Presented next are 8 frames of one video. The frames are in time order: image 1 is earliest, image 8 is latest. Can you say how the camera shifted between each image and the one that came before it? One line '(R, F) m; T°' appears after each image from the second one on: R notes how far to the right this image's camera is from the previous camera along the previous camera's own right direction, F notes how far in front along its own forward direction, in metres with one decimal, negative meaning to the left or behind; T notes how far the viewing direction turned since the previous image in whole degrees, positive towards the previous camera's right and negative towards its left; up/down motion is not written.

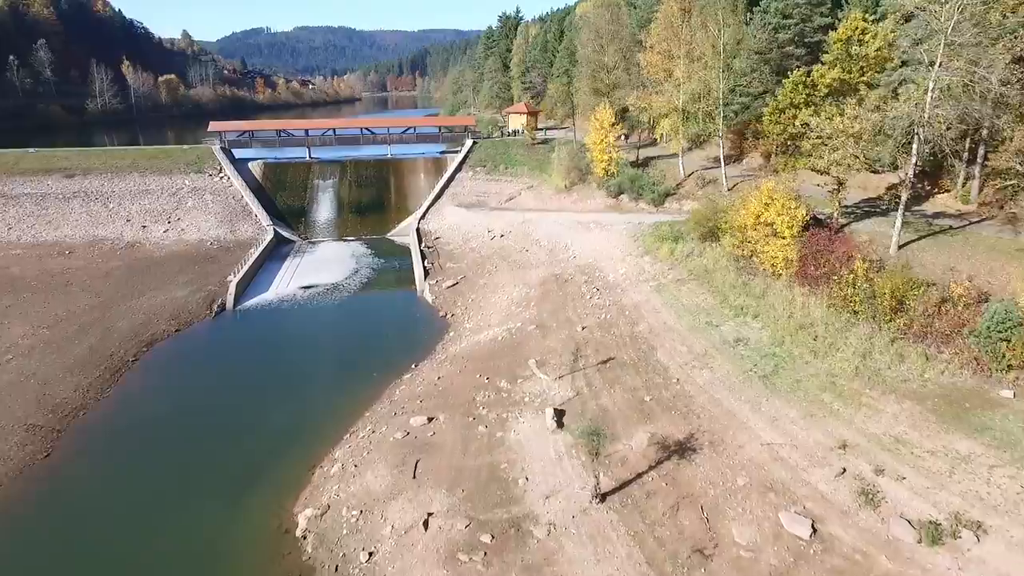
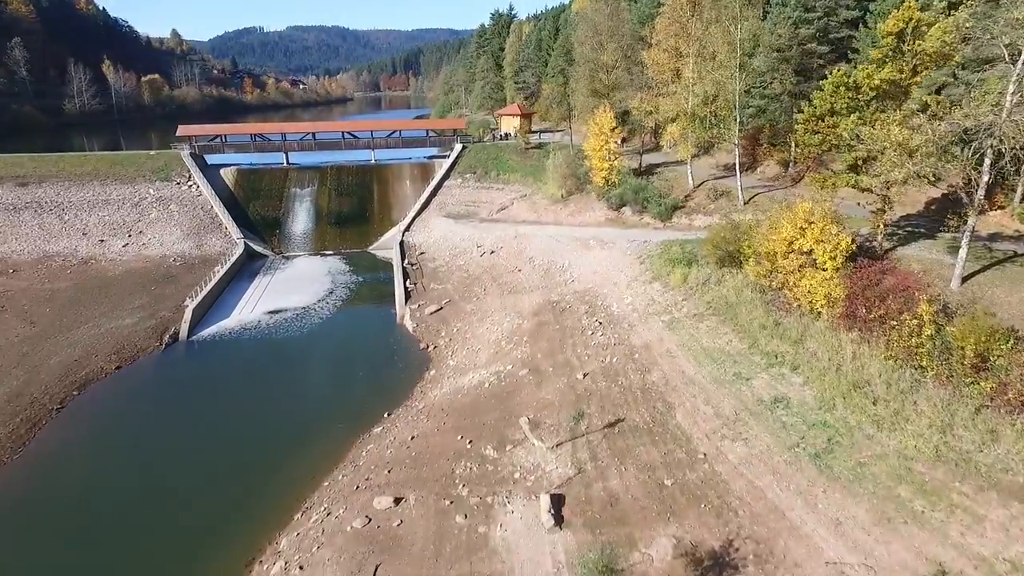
(+0.2, +3.7) m; 0°
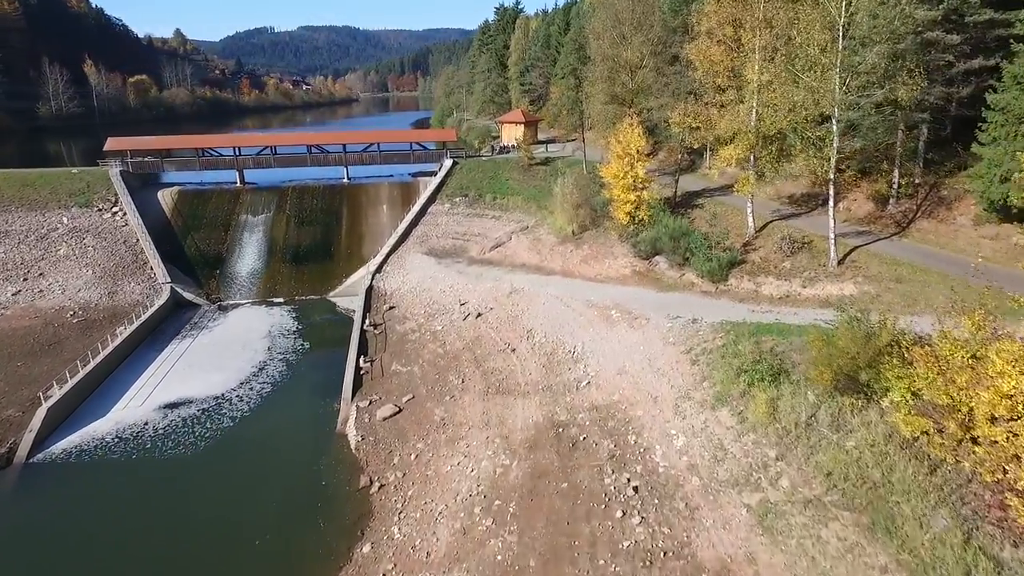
(+0.7, +9.3) m; -1°
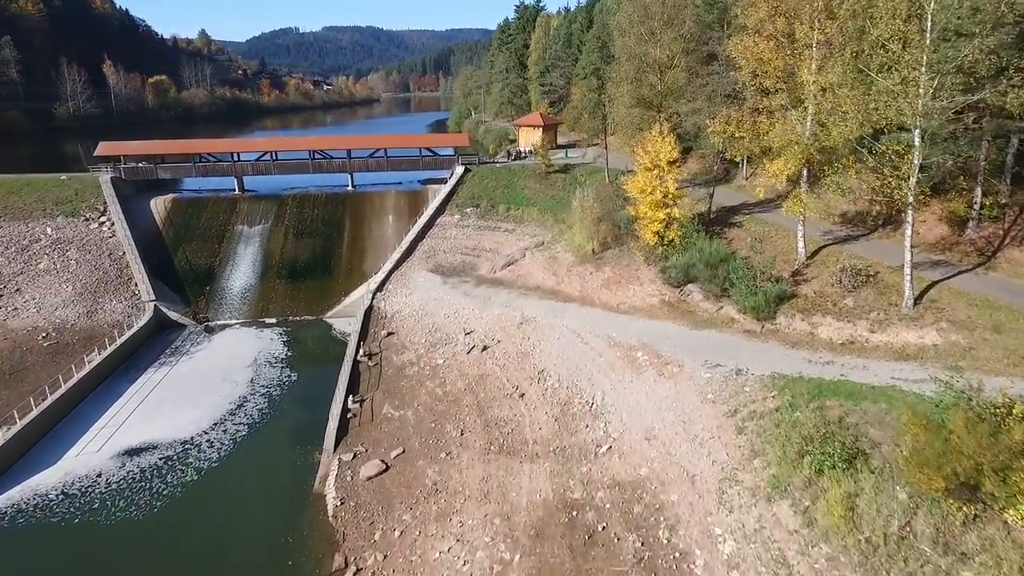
(+0.4, +3.3) m; -2°
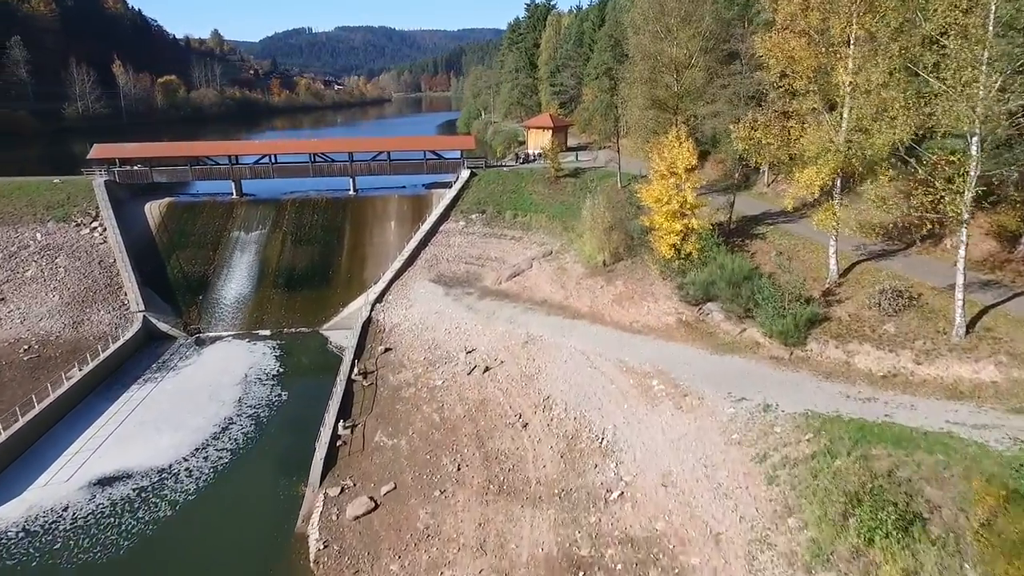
(+0.2, +1.7) m; -1°
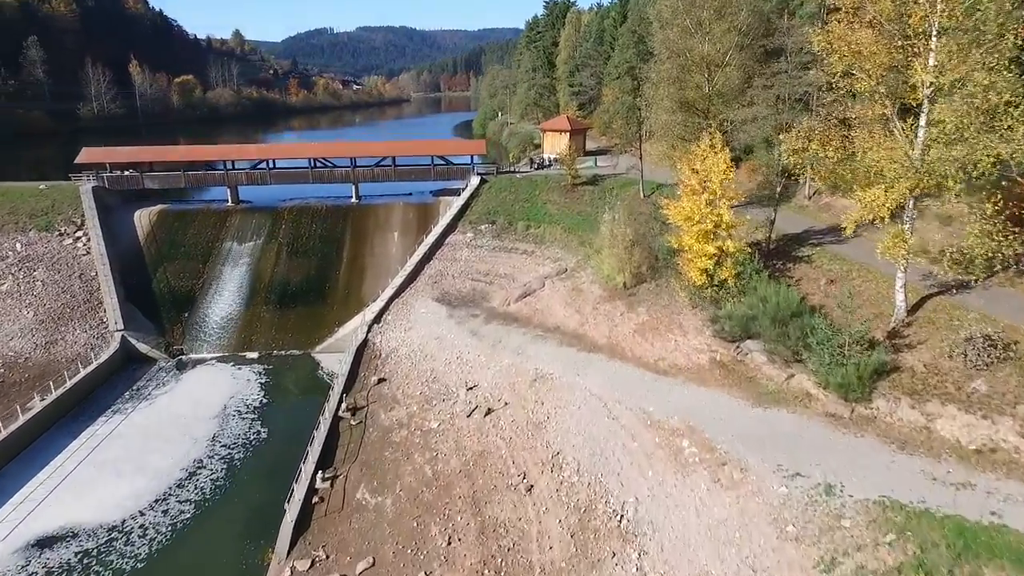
(+0.3, +2.9) m; -2°
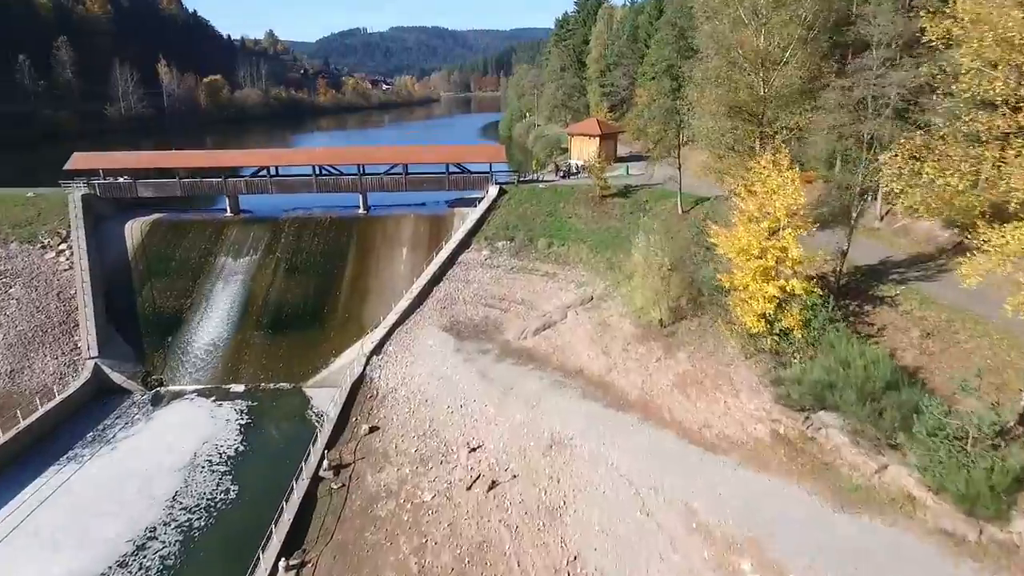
(+0.4, +3.6) m; -3°
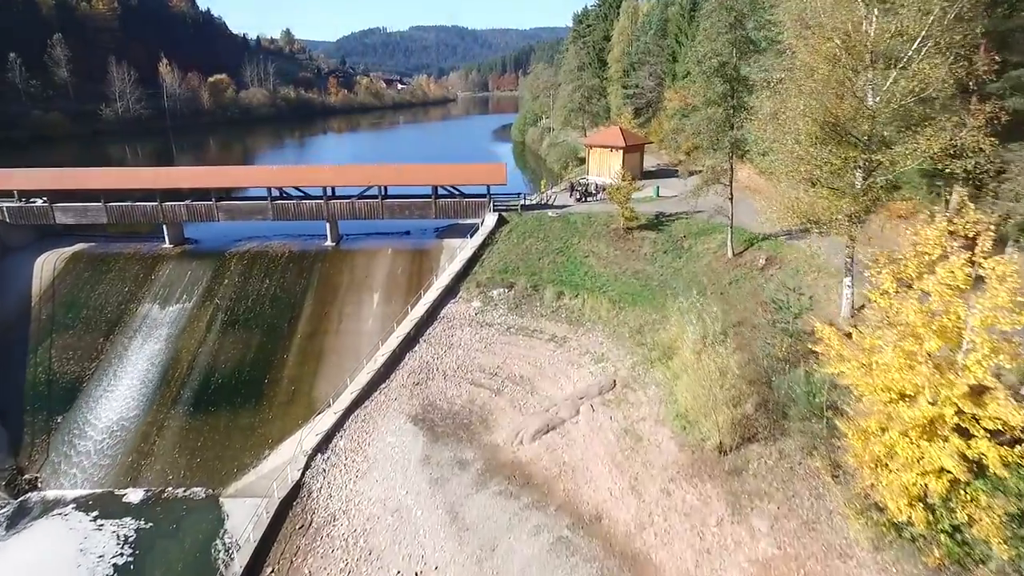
(+0.7, +6.8) m; -2°
